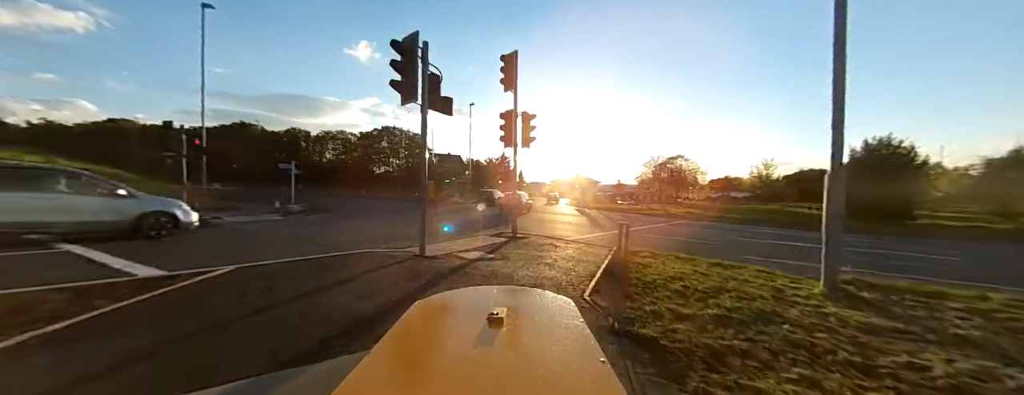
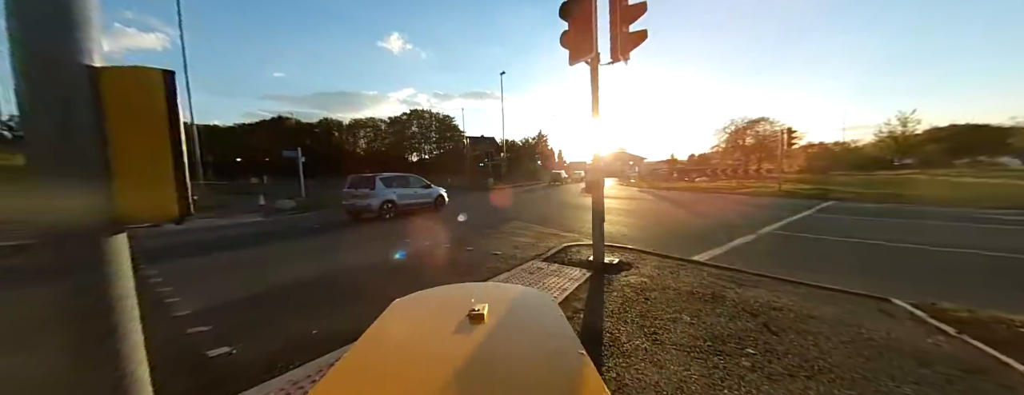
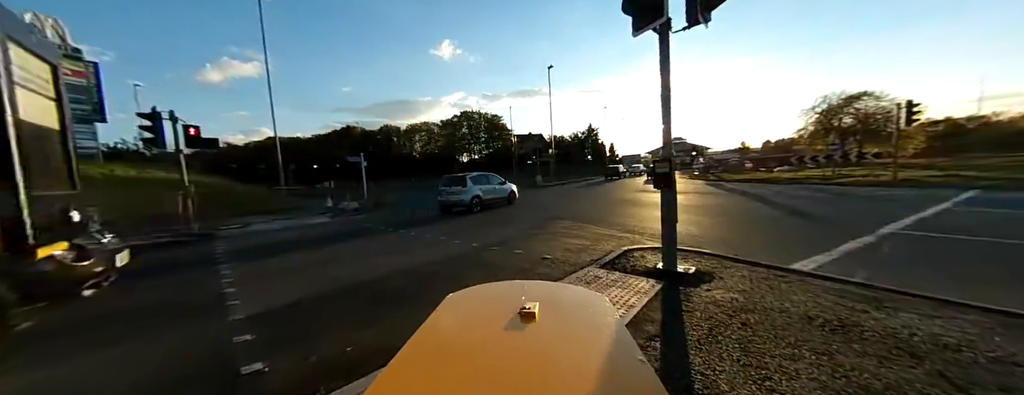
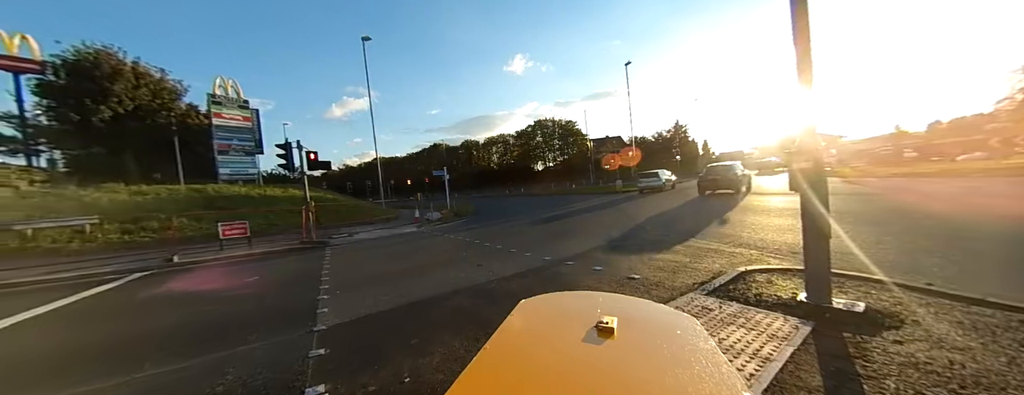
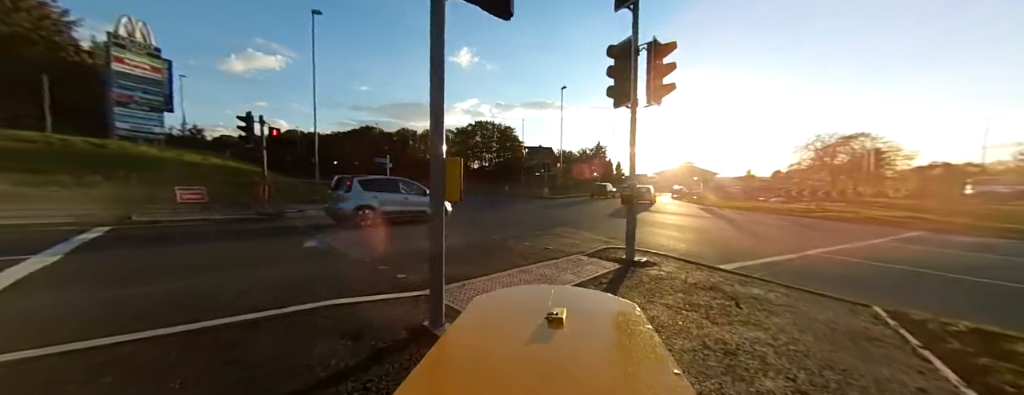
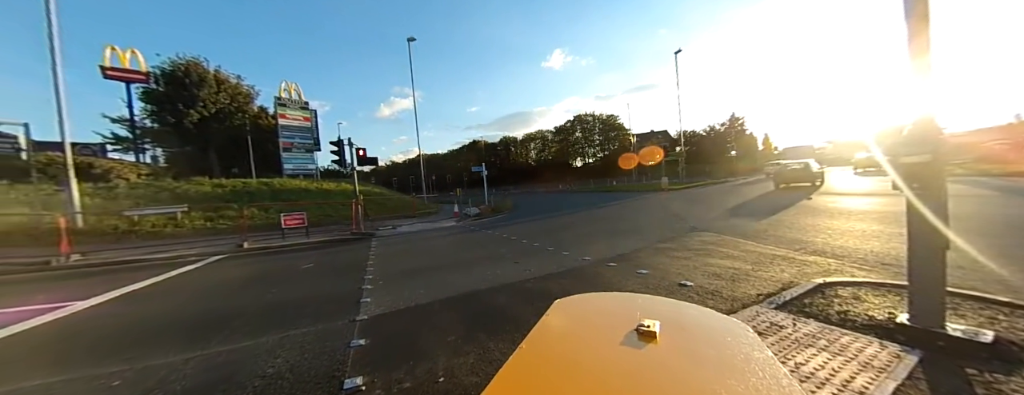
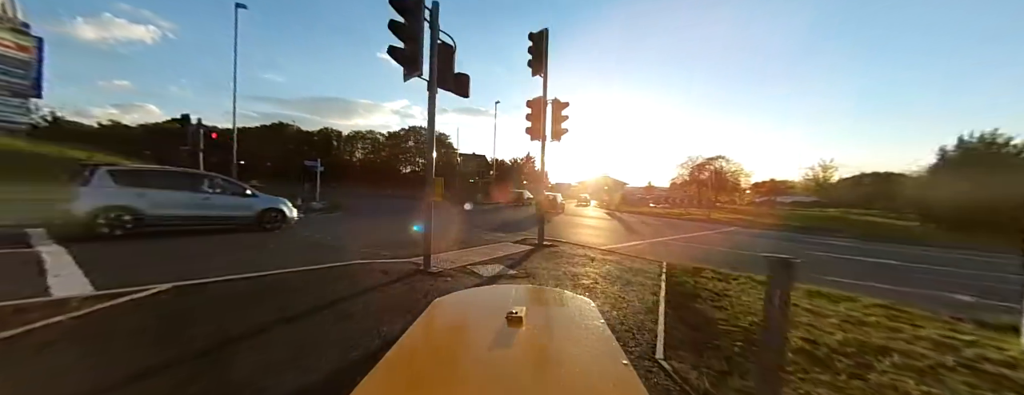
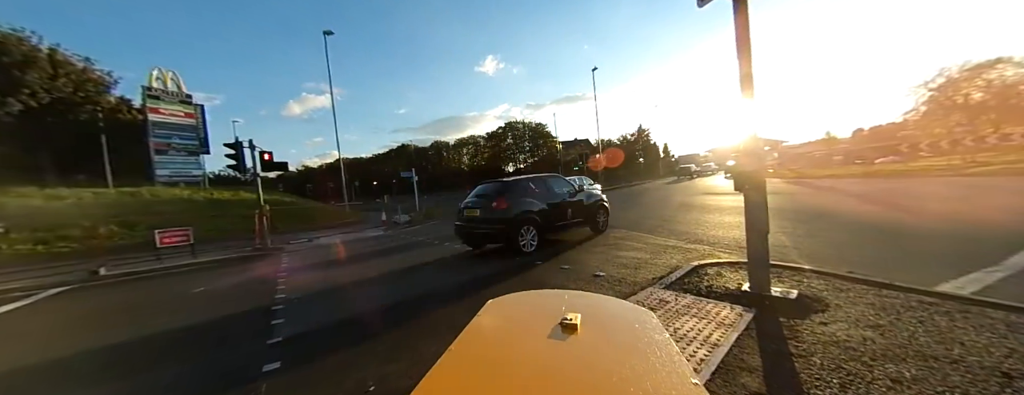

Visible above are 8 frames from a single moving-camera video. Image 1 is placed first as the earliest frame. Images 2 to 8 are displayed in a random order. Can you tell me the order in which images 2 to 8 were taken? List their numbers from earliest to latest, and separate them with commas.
7, 5, 2, 3, 8, 4, 6
